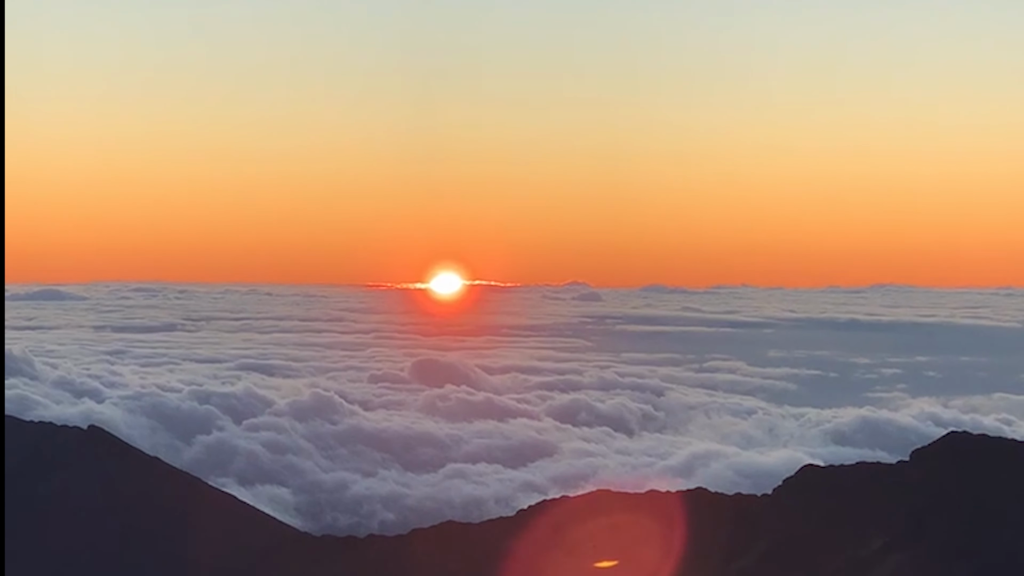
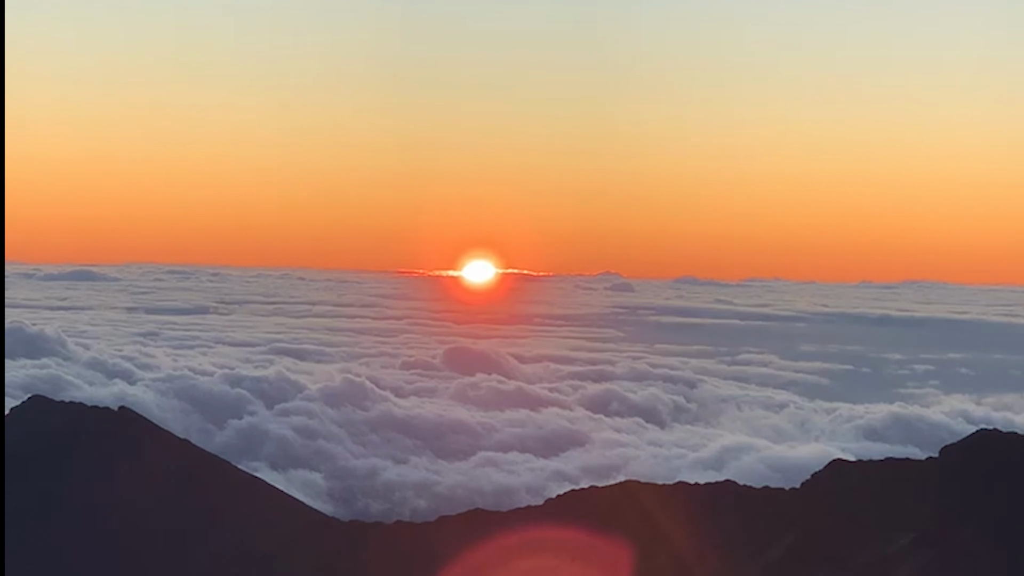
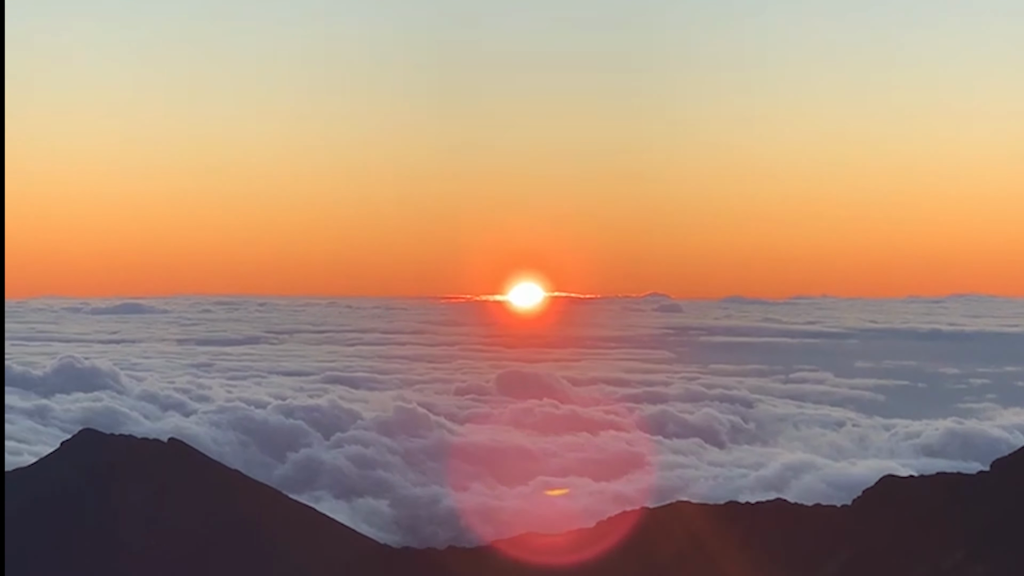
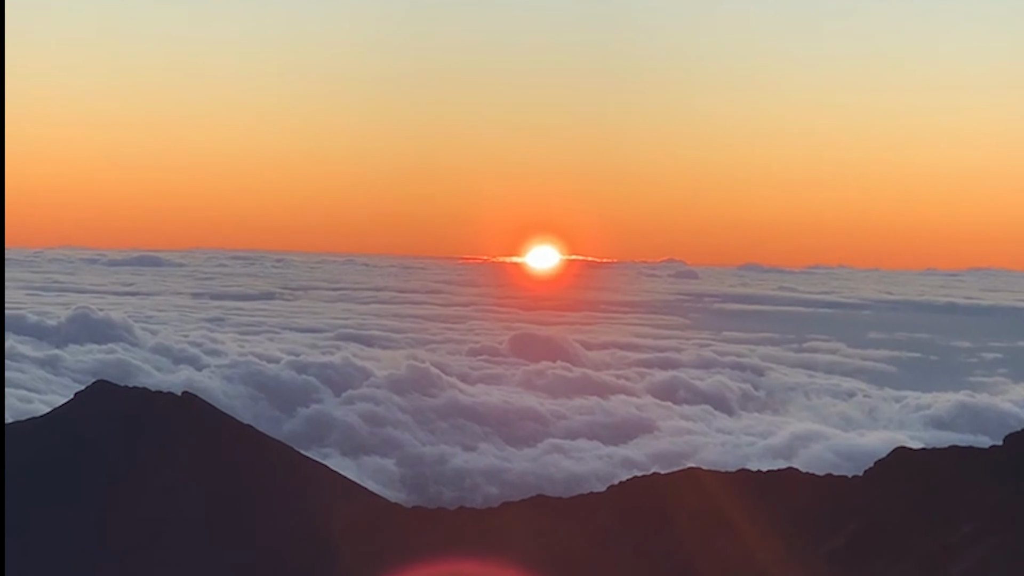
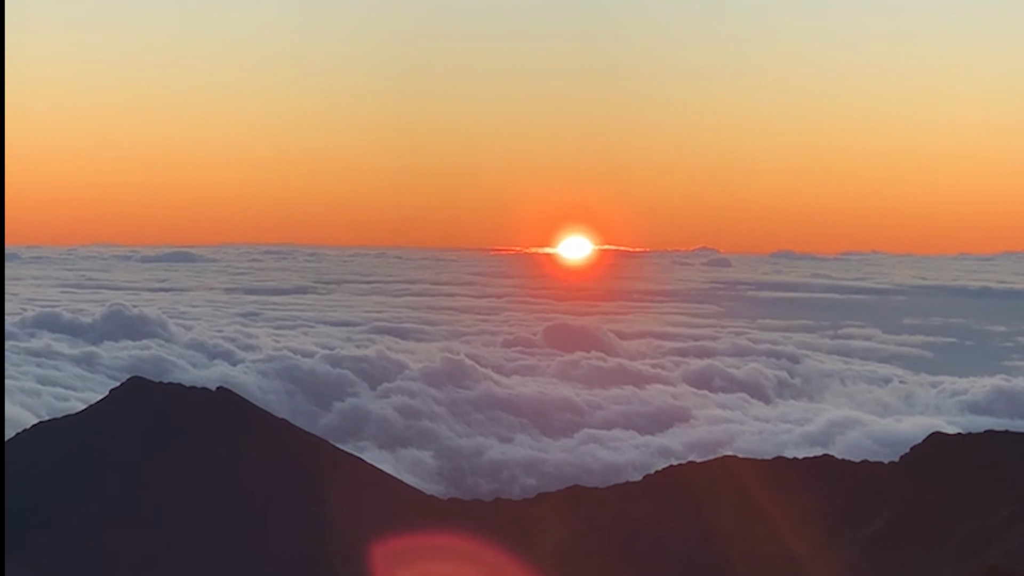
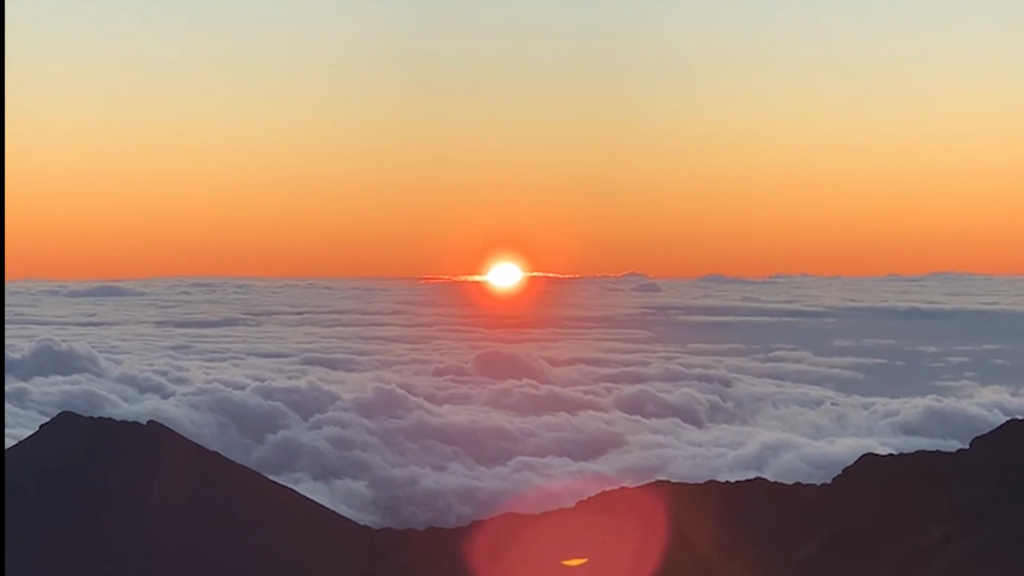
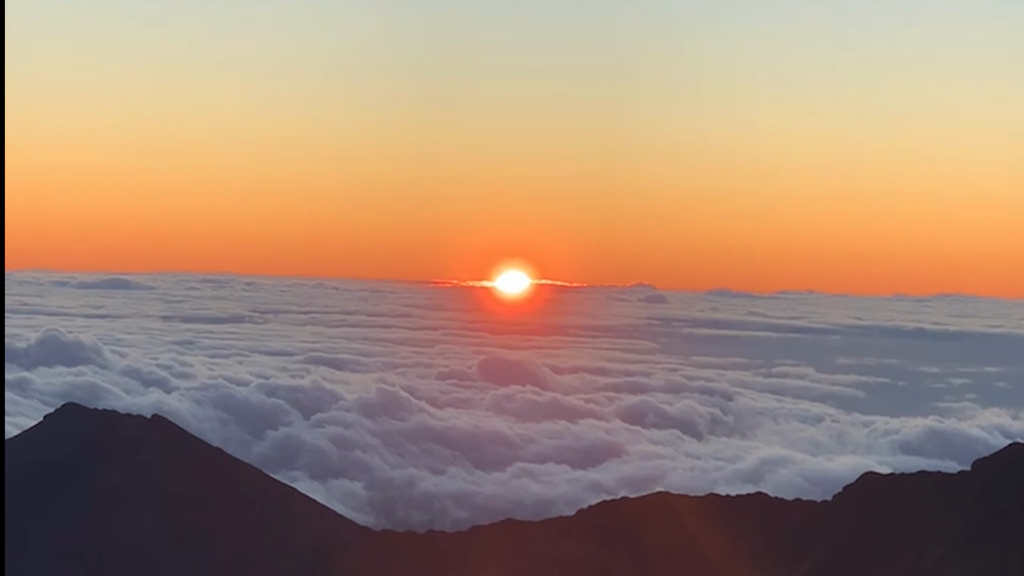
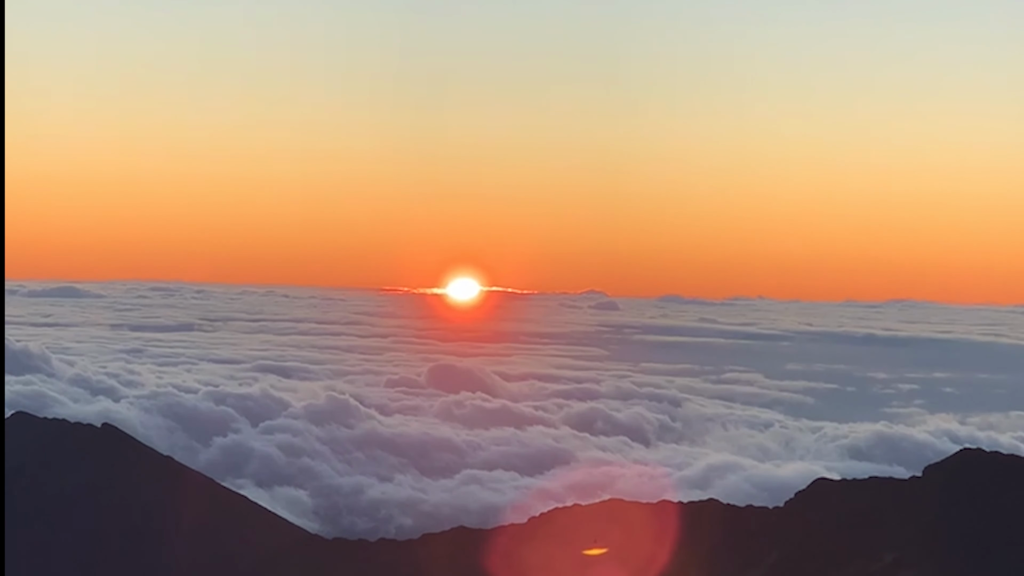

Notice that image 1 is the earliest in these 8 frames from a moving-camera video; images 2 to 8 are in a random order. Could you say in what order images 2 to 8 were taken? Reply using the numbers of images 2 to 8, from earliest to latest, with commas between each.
2, 8, 7, 4, 5, 6, 3
